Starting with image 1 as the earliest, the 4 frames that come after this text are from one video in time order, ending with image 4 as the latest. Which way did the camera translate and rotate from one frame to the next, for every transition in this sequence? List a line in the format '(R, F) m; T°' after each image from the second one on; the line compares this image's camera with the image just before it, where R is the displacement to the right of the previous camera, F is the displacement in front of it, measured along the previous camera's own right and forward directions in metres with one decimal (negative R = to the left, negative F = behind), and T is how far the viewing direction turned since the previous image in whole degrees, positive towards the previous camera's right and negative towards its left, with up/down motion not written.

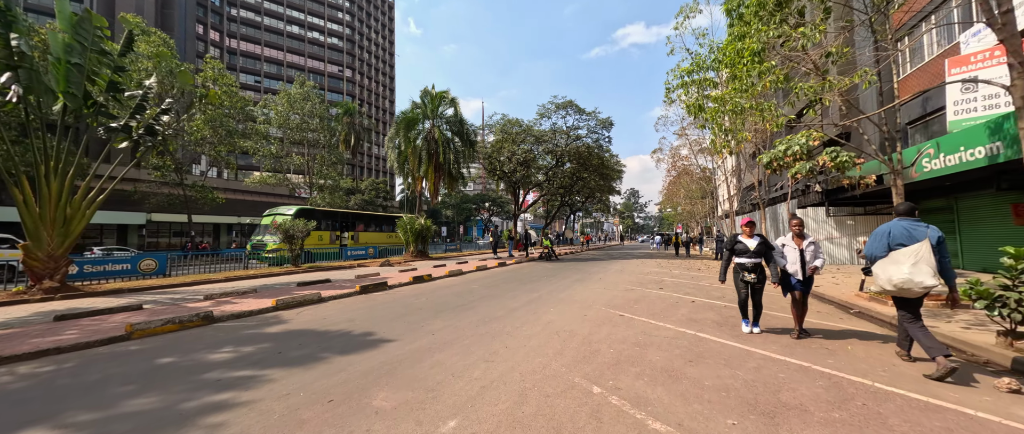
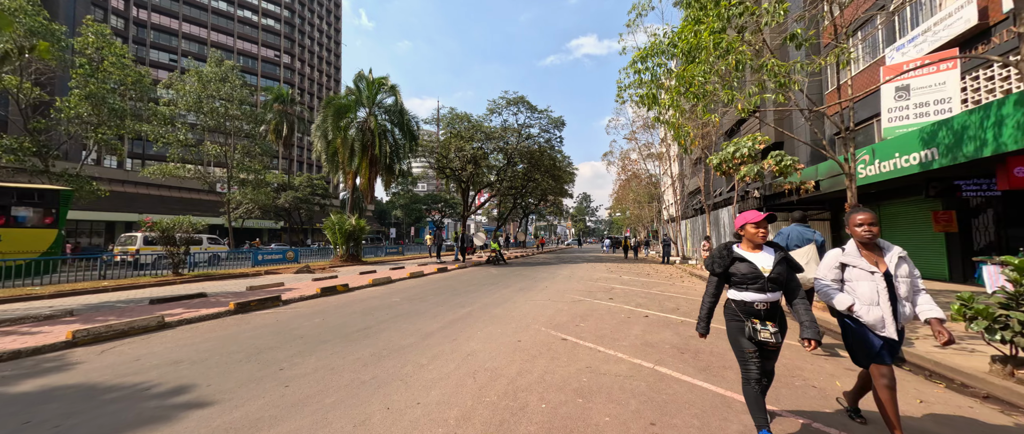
(+0.6, +1.4) m; +8°
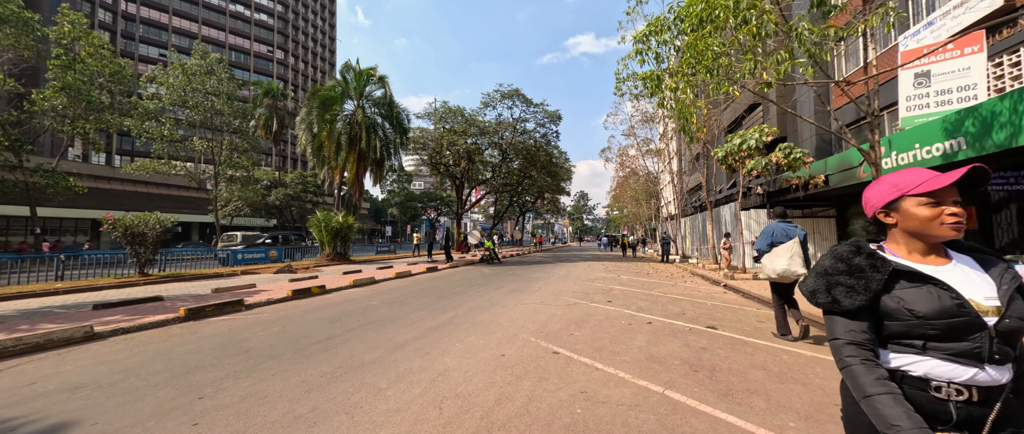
(+0.2, +0.7) m; 0°
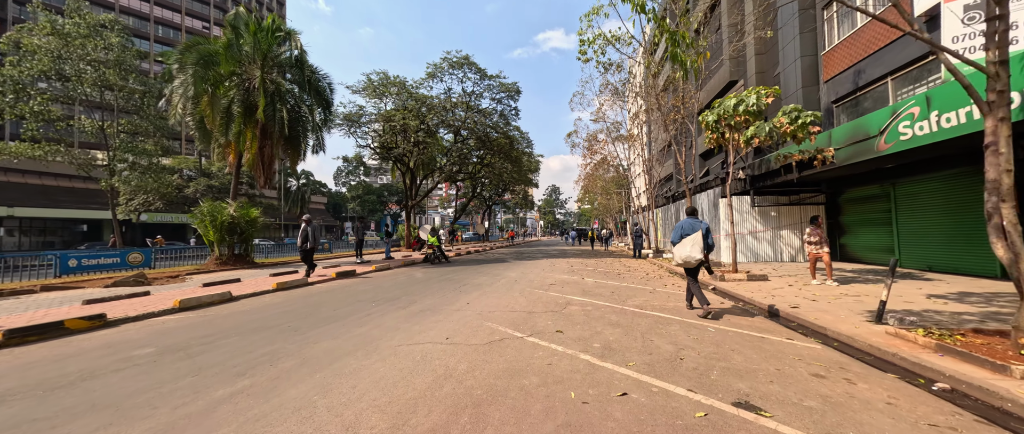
(+1.2, +2.9) m; +5°
